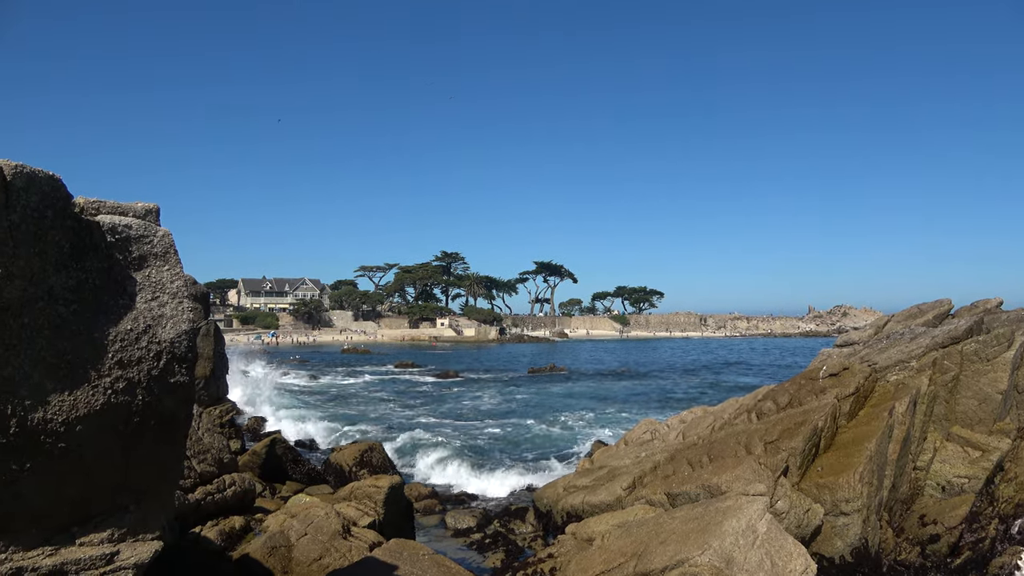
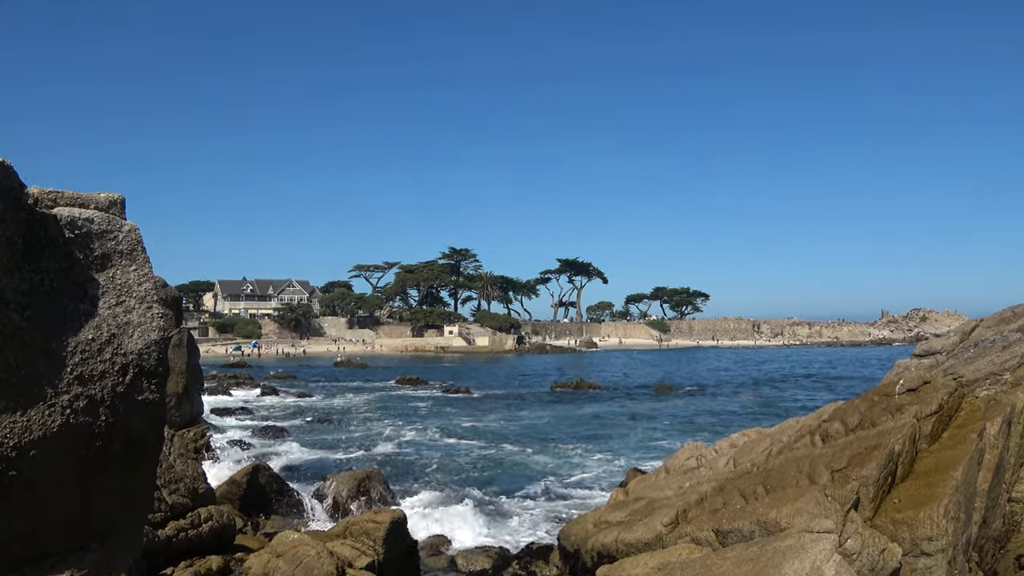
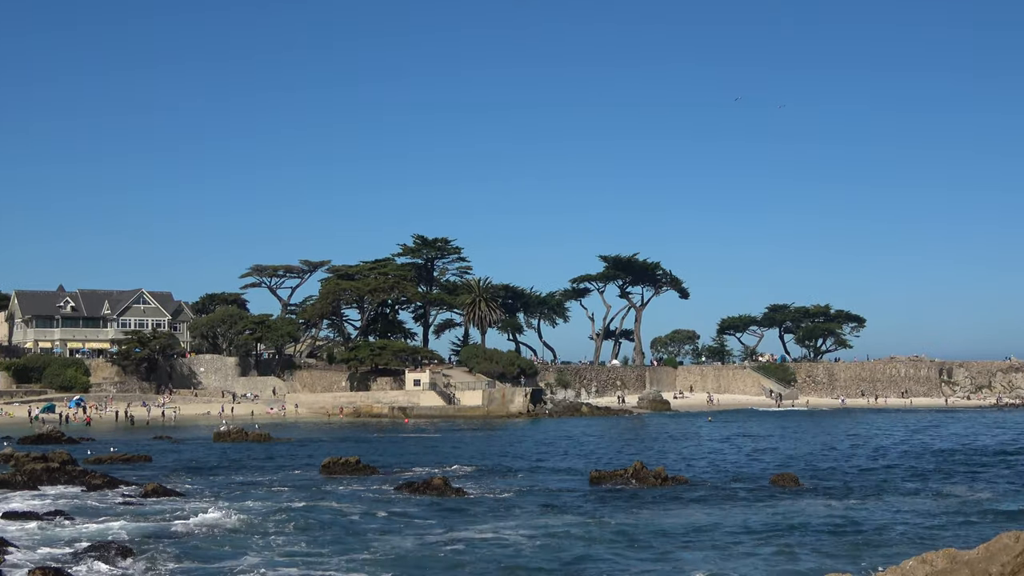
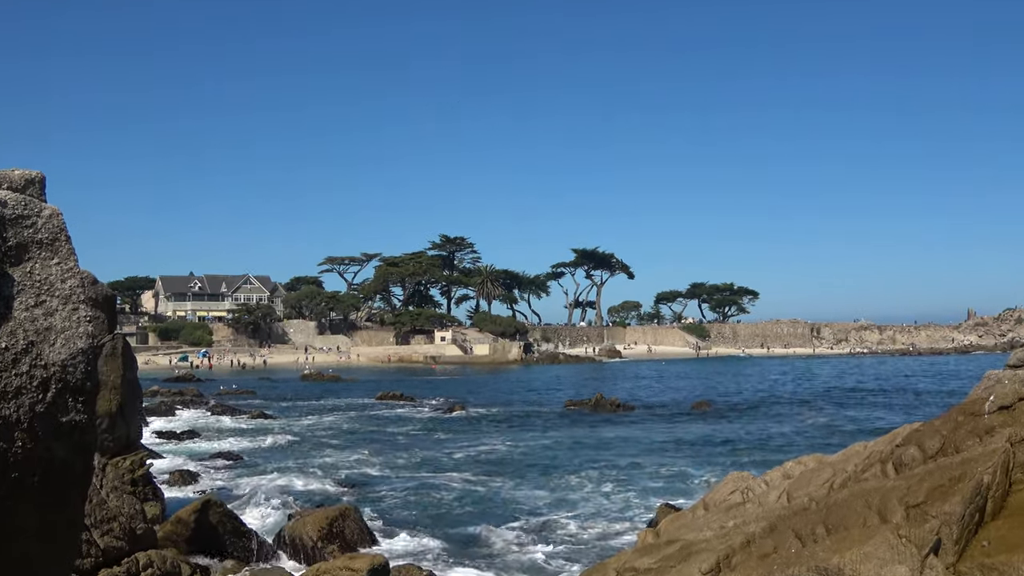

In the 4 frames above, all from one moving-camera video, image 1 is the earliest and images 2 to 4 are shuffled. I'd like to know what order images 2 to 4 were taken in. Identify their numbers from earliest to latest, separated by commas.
2, 4, 3
